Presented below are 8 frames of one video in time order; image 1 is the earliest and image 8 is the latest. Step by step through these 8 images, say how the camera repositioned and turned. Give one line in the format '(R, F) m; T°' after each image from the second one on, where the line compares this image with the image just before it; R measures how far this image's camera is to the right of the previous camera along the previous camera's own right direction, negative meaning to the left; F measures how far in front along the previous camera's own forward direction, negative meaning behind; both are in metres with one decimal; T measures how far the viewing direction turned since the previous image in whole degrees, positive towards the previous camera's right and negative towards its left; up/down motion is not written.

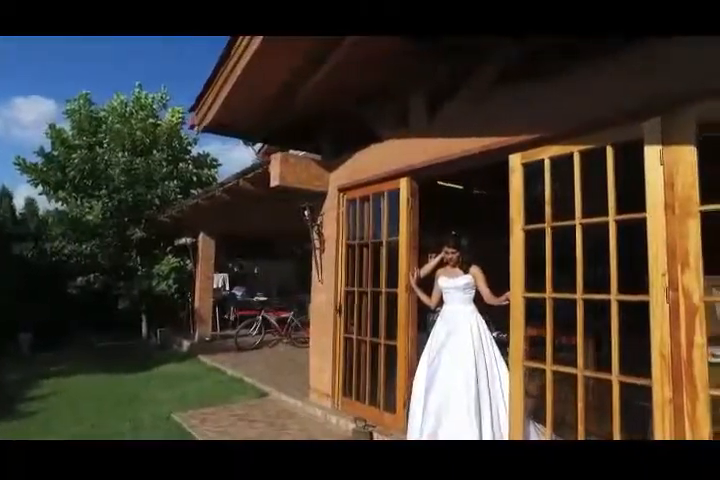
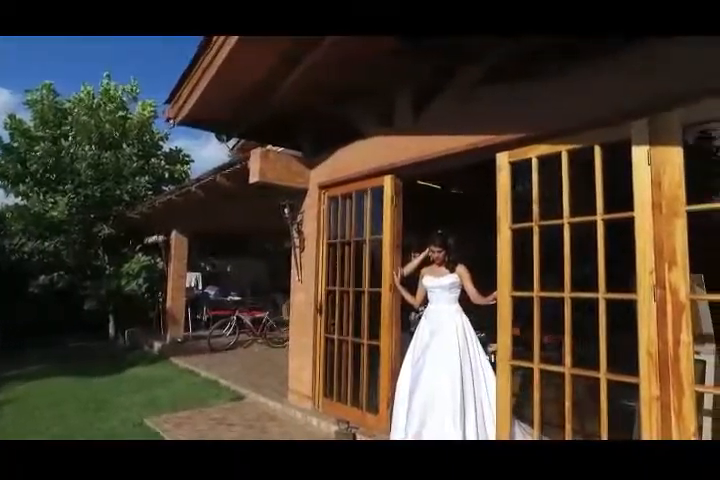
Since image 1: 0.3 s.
(-0.1, +0.1) m; +4°
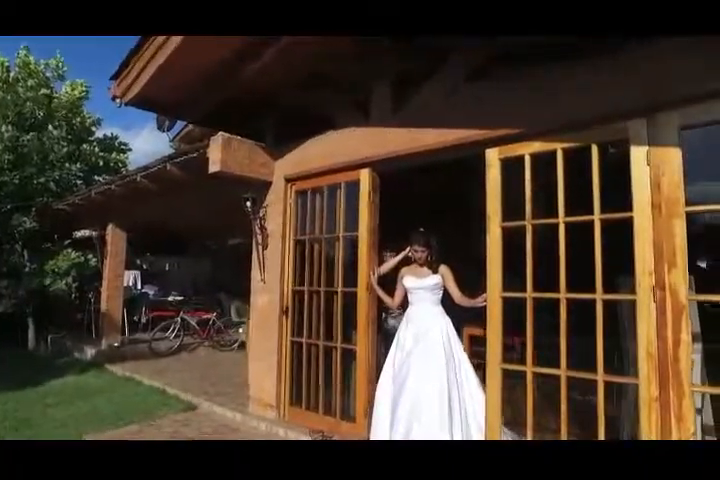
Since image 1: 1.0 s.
(-0.3, +0.3) m; +8°
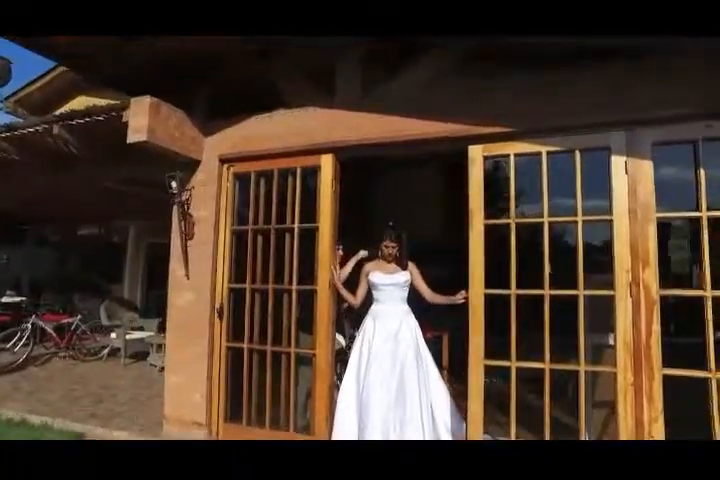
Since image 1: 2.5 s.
(-0.8, +0.4) m; +19°
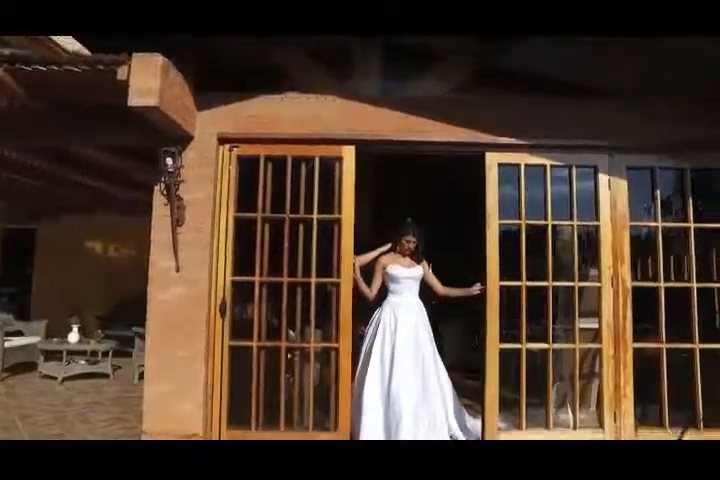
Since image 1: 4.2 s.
(-1.3, +0.2) m; +20°
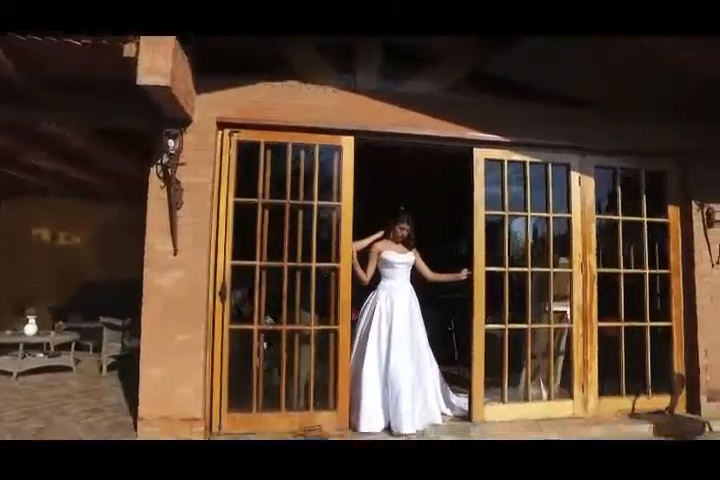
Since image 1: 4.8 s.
(-0.5, -0.1) m; +8°
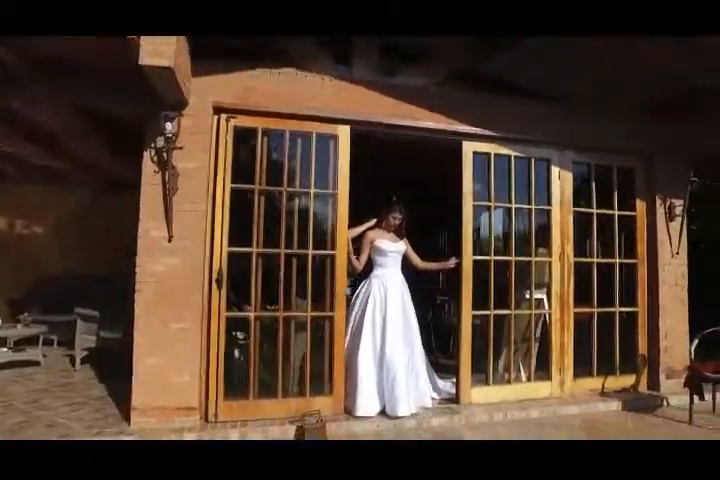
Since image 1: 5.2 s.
(-0.3, 0.0) m; +6°
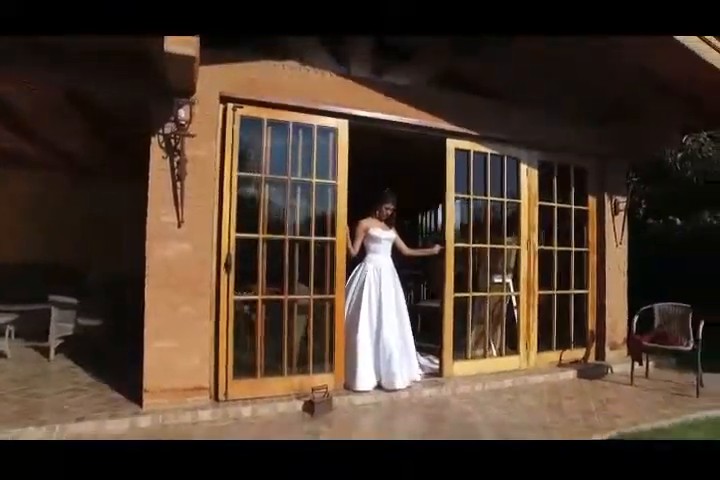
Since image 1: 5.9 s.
(-0.5, -0.2) m; +8°
